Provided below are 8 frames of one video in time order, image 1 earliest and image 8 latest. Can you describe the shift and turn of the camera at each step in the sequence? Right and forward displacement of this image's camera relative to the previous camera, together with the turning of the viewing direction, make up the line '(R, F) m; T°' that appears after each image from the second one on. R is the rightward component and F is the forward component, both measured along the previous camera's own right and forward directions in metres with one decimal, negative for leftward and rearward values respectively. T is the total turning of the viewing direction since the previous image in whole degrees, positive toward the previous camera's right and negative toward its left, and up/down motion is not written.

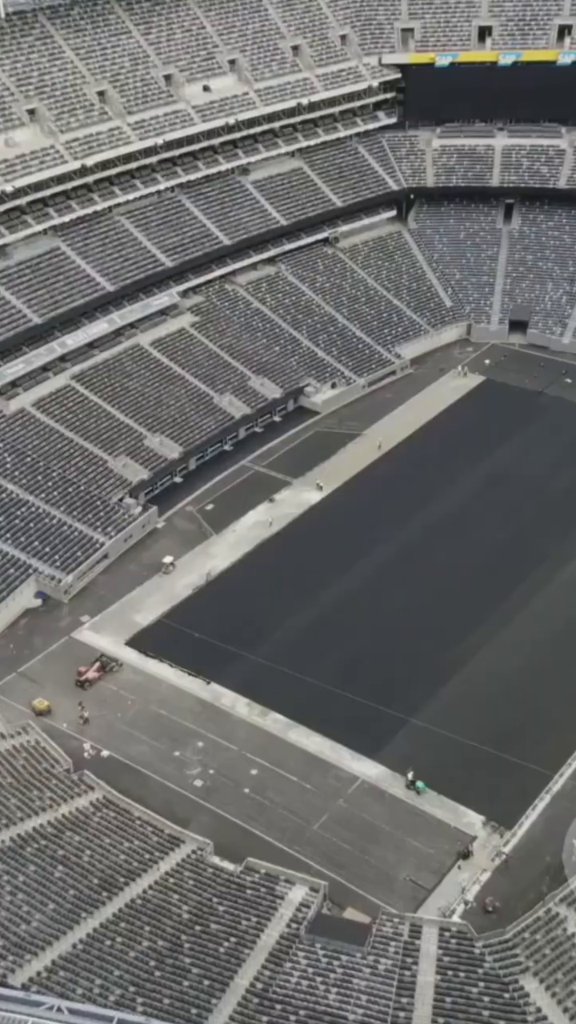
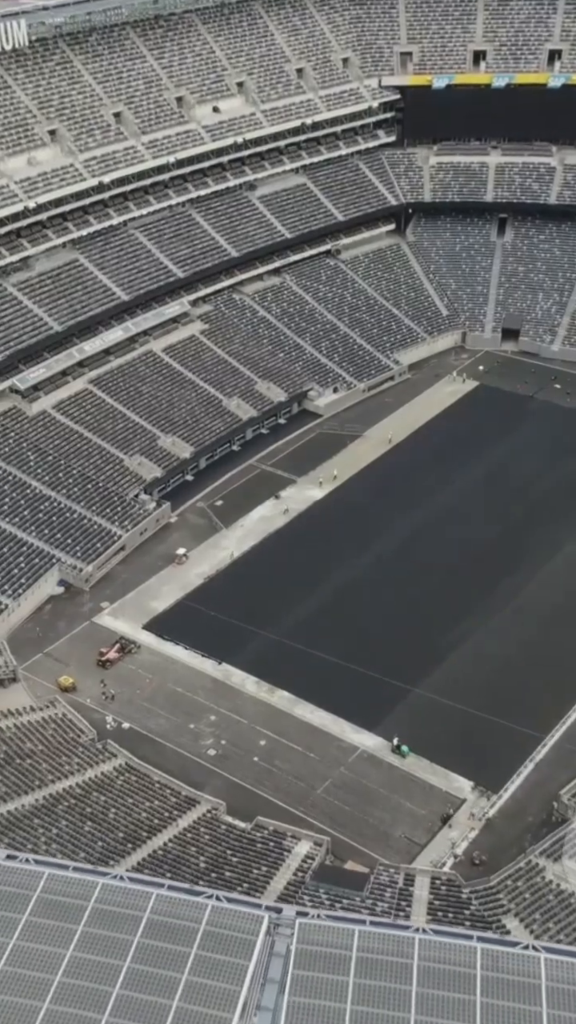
(-0.3, -3.7) m; 0°
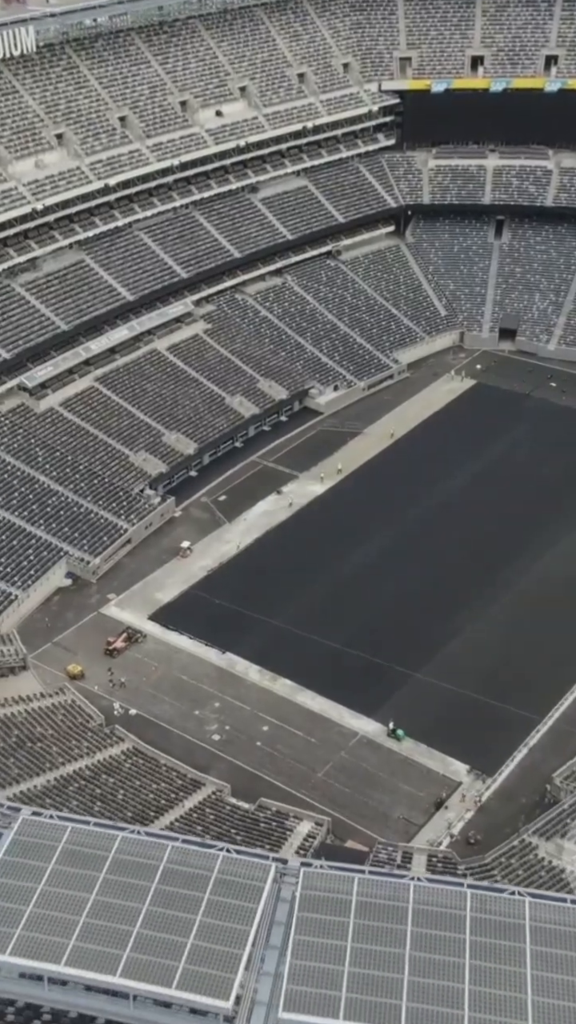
(-0.1, -1.4) m; 0°
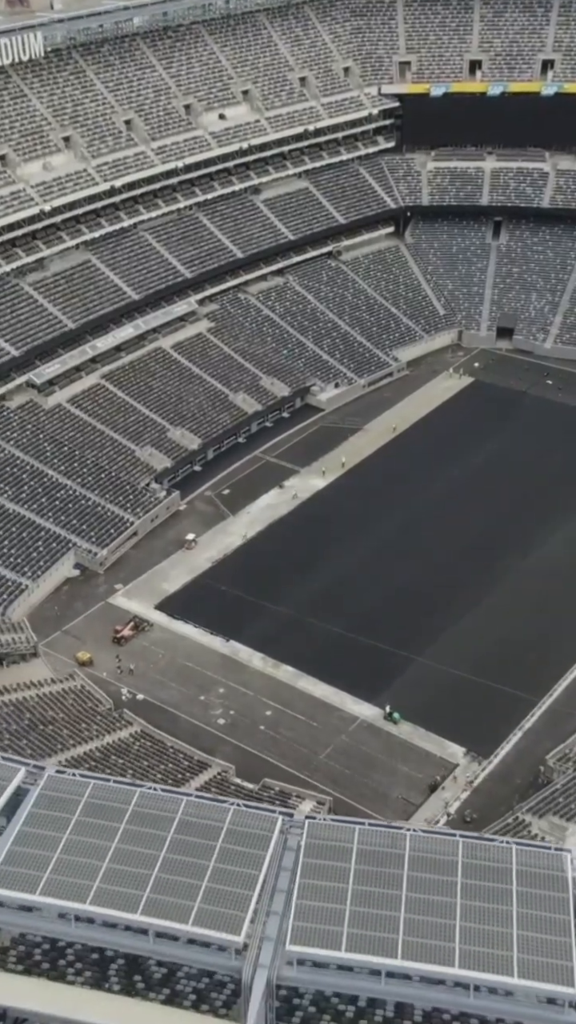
(-0.1, -1.5) m; 0°
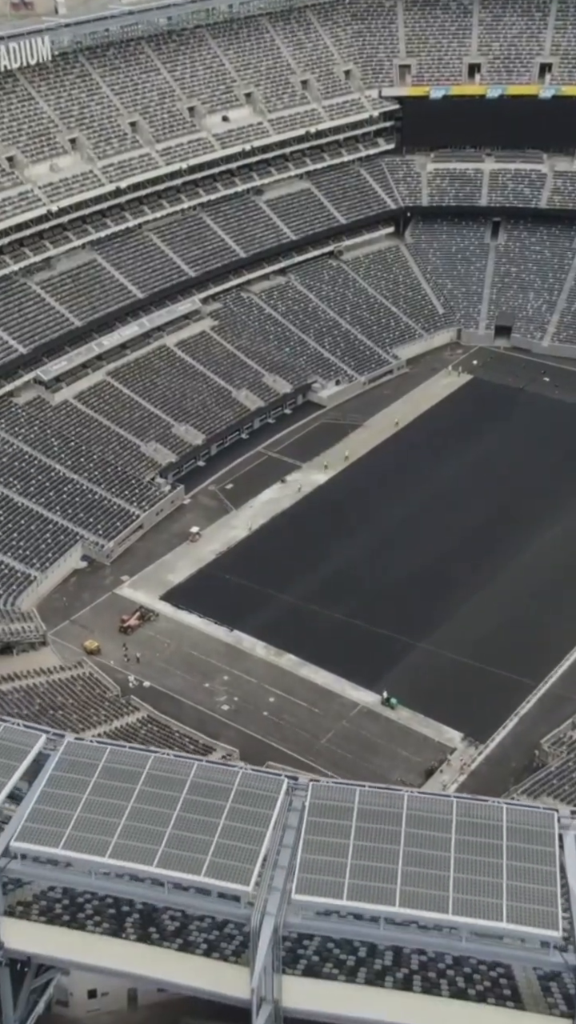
(-0.1, -1.3) m; 0°
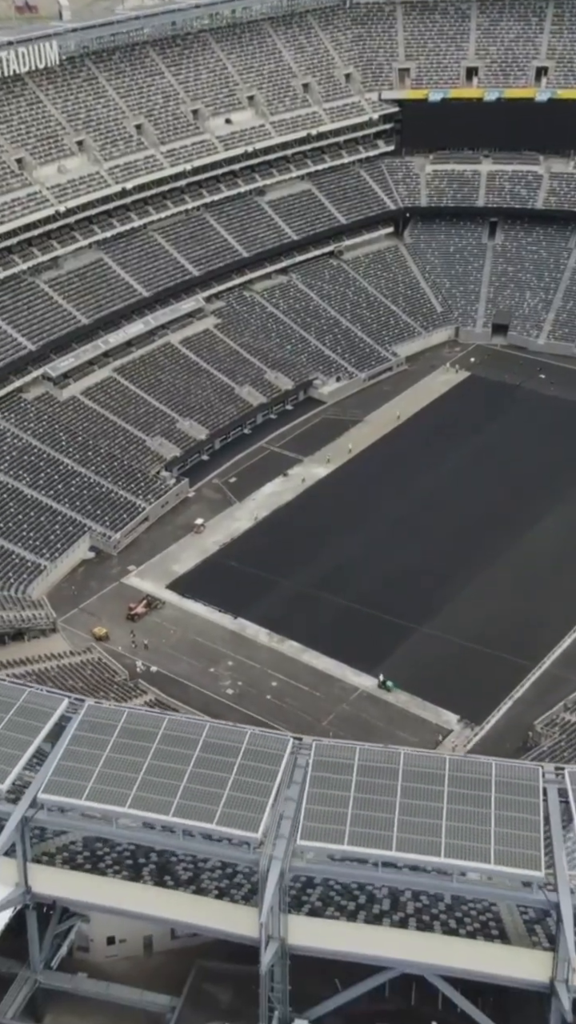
(-0.1, -1.7) m; 0°
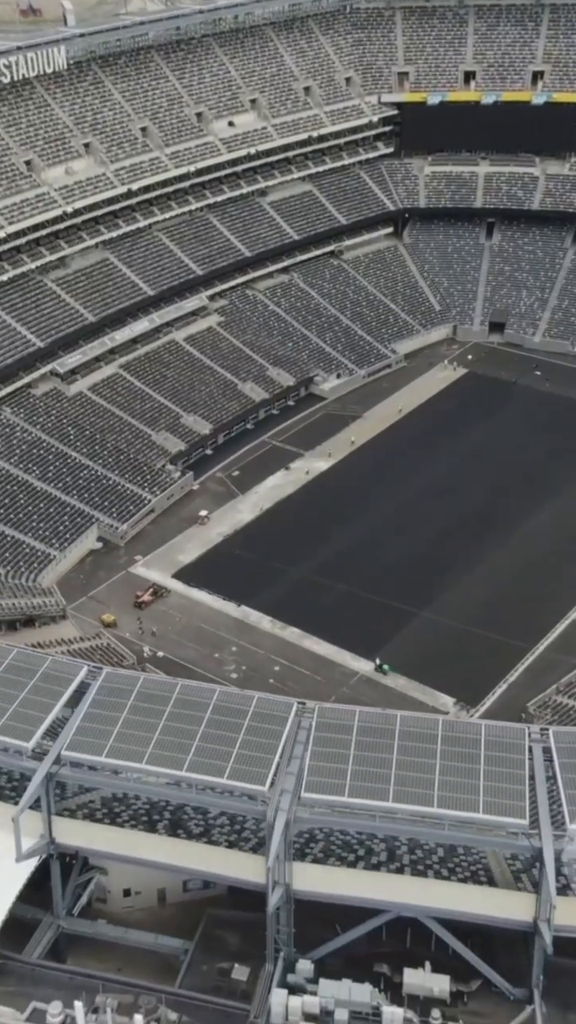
(-0.1, -1.7) m; 0°
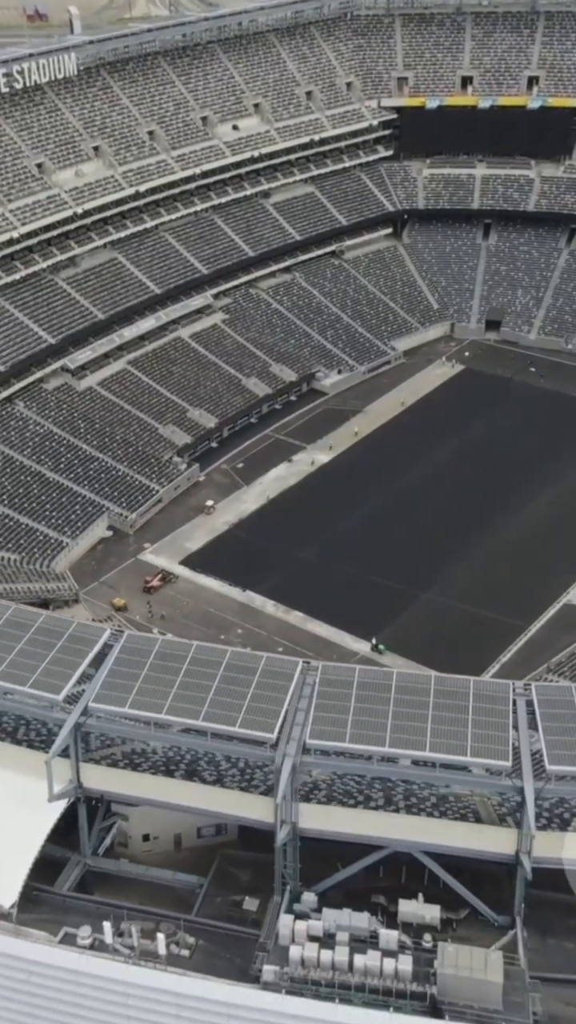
(-0.2, -2.4) m; 0°
